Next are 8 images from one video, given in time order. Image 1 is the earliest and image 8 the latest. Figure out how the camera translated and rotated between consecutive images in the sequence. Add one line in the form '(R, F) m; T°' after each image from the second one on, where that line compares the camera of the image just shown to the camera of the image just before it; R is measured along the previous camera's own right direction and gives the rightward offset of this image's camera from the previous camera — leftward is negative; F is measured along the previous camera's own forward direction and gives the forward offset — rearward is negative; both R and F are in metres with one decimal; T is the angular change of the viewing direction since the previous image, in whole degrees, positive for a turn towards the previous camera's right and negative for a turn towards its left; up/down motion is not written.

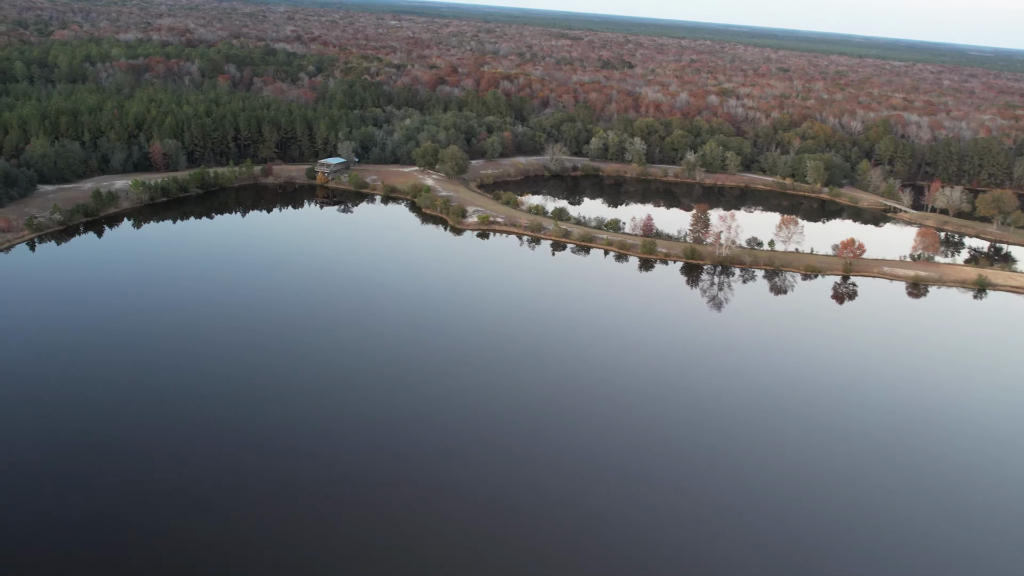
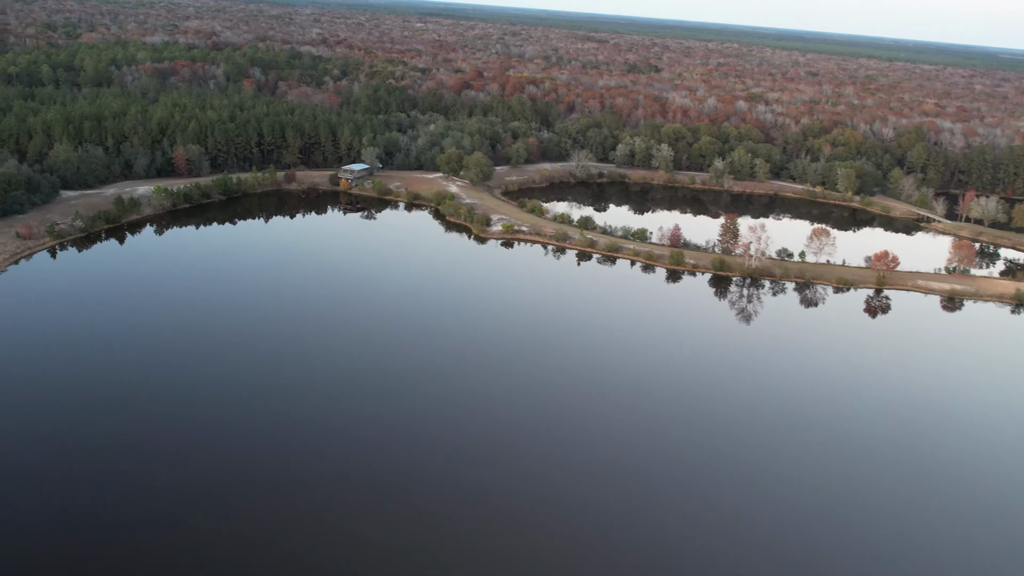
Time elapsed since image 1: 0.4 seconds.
(0.0, +0.9) m; -1°
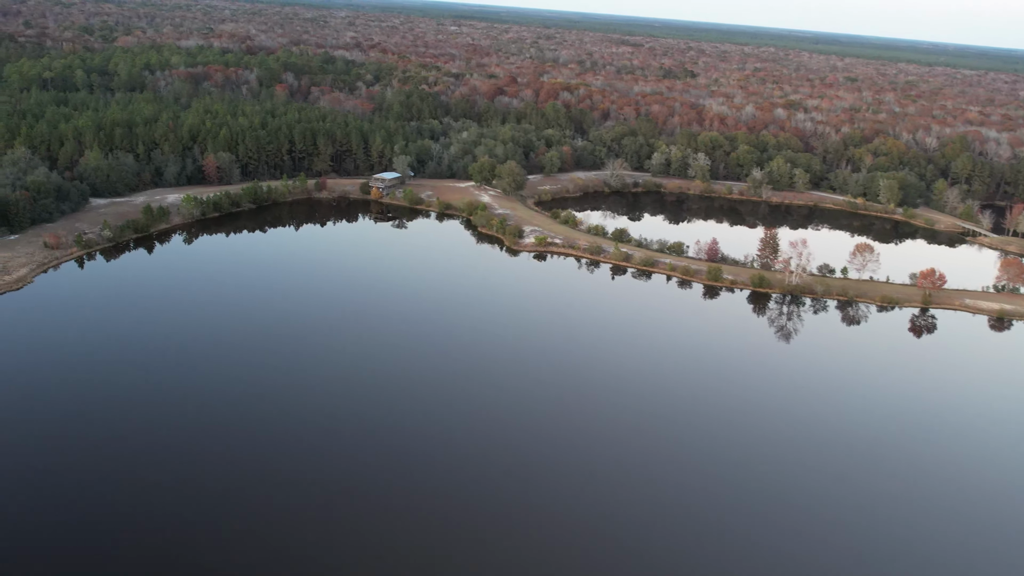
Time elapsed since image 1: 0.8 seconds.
(-0.1, +1.2) m; -2°
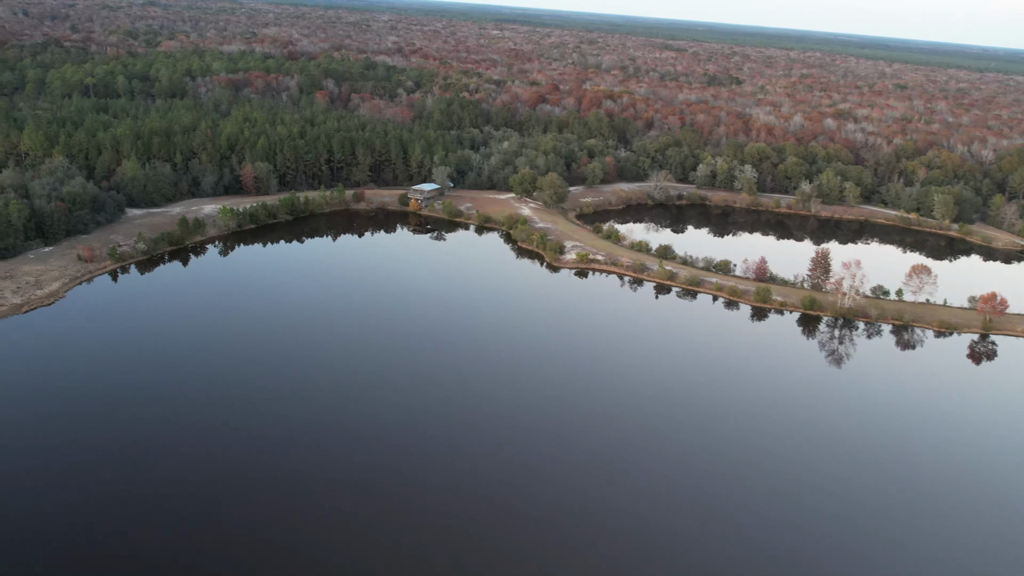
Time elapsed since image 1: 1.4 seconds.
(-0.1, +1.5) m; -2°
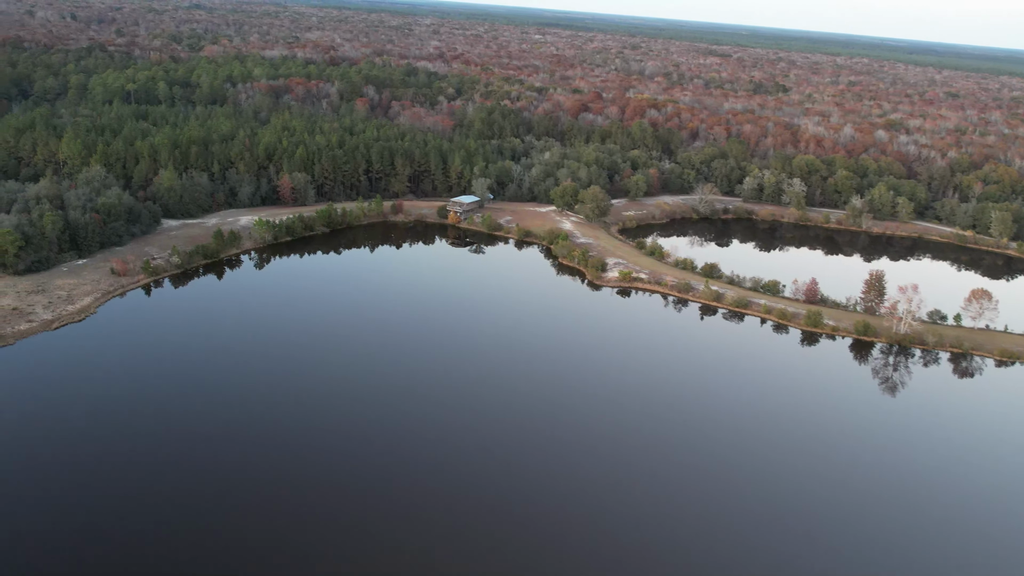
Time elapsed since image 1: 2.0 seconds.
(-0.1, +1.5) m; -2°
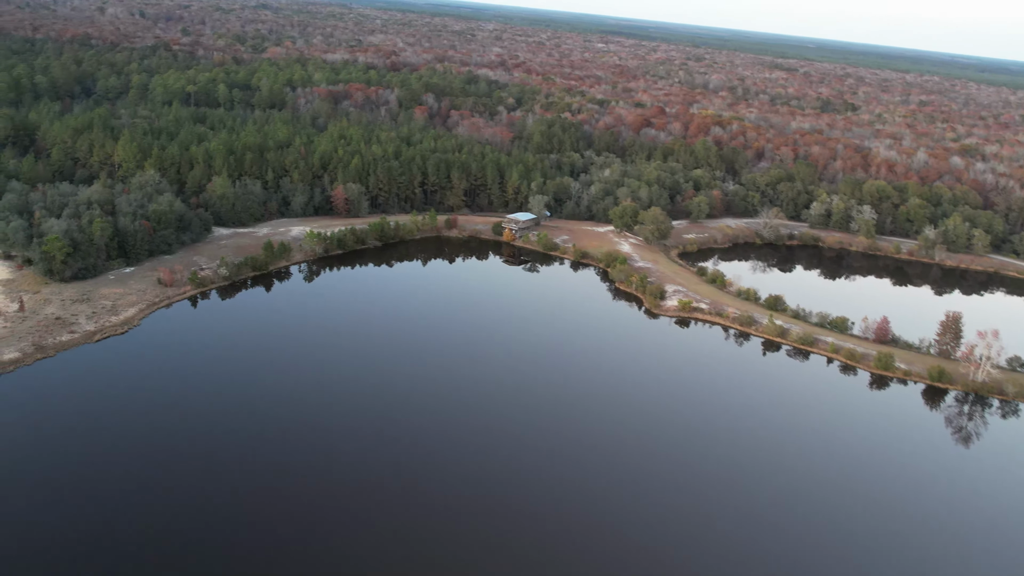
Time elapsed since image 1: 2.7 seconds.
(-0.1, +1.8) m; -3°
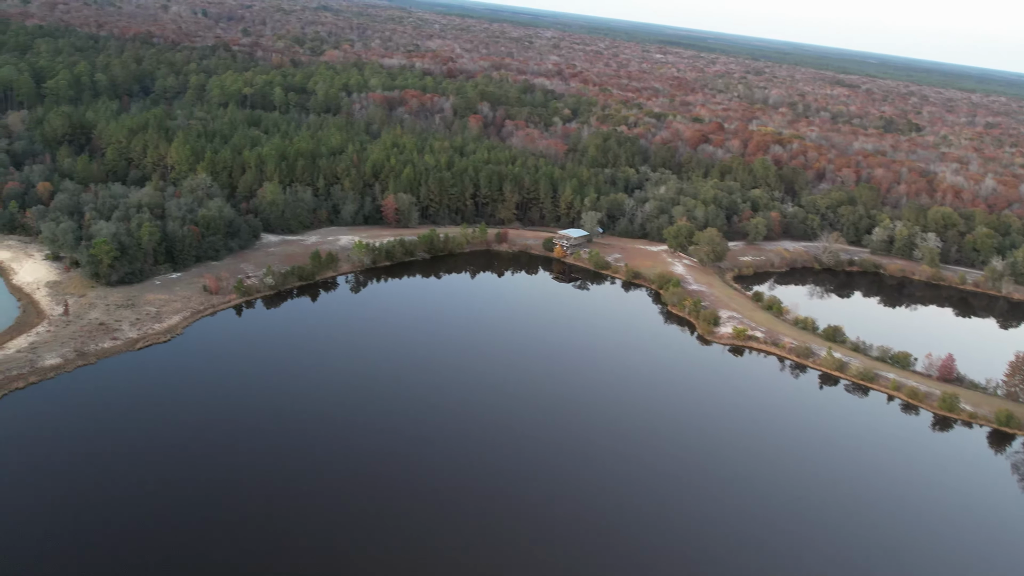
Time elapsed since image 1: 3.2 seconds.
(-0.1, +1.2) m; -3°
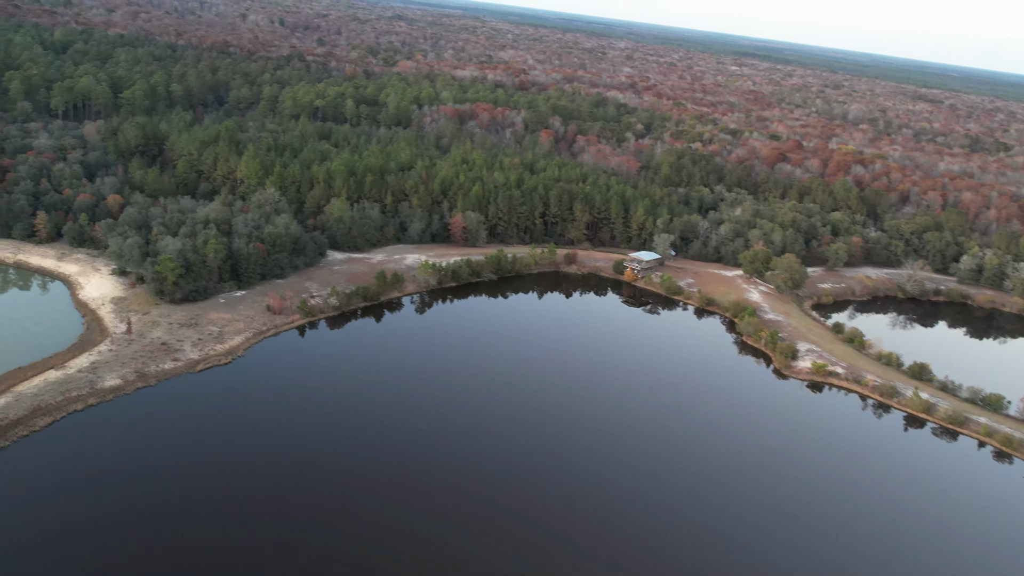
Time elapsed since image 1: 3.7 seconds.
(-0.1, +1.5) m; -4°
